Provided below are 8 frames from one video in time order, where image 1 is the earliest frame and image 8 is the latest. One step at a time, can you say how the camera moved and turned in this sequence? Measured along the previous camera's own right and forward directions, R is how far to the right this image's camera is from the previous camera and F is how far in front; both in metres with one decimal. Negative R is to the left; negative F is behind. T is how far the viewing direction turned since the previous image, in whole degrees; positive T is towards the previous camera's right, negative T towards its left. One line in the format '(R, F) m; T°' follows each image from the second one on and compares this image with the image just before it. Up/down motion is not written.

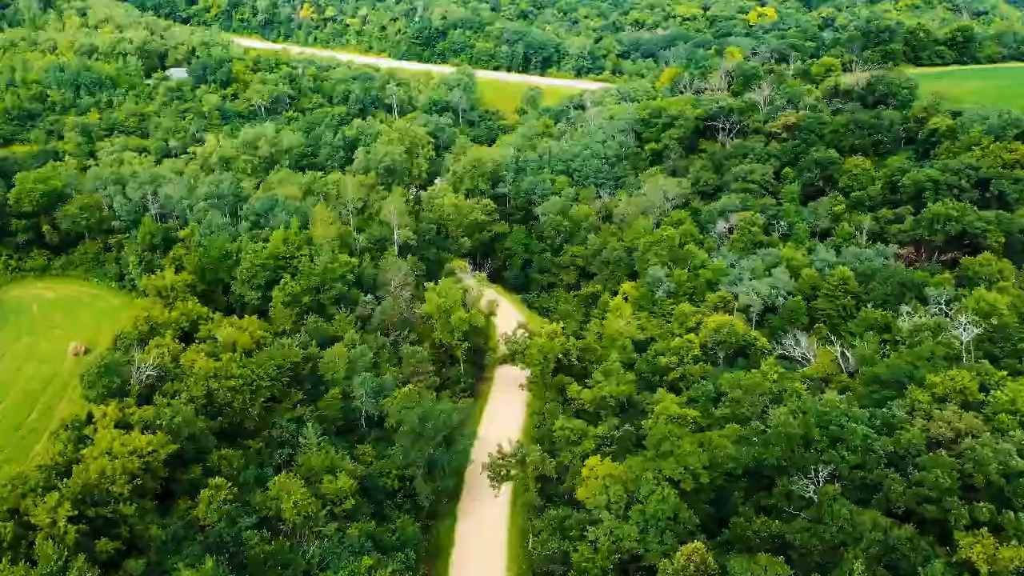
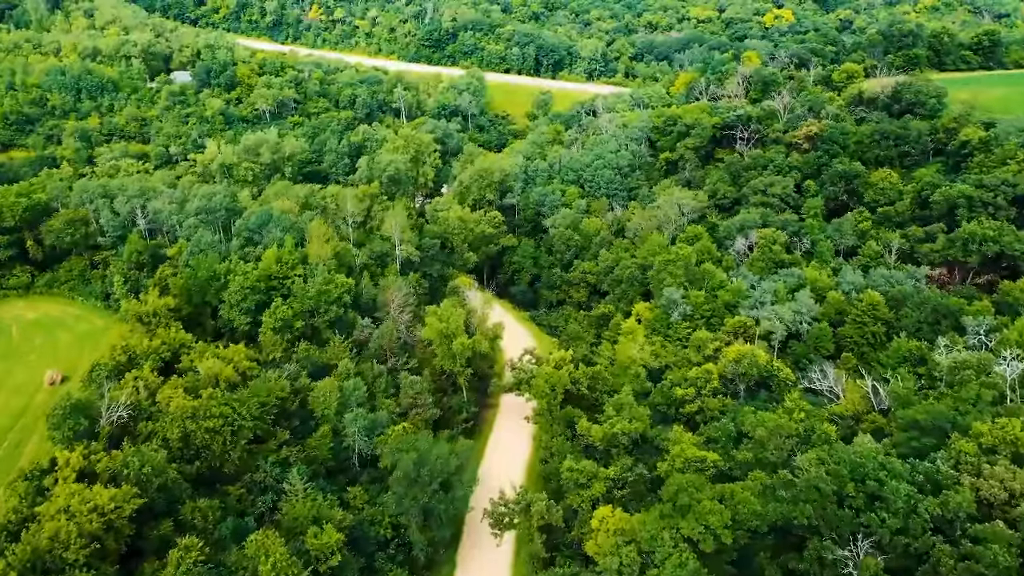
(+0.3, +3.9) m; -1°
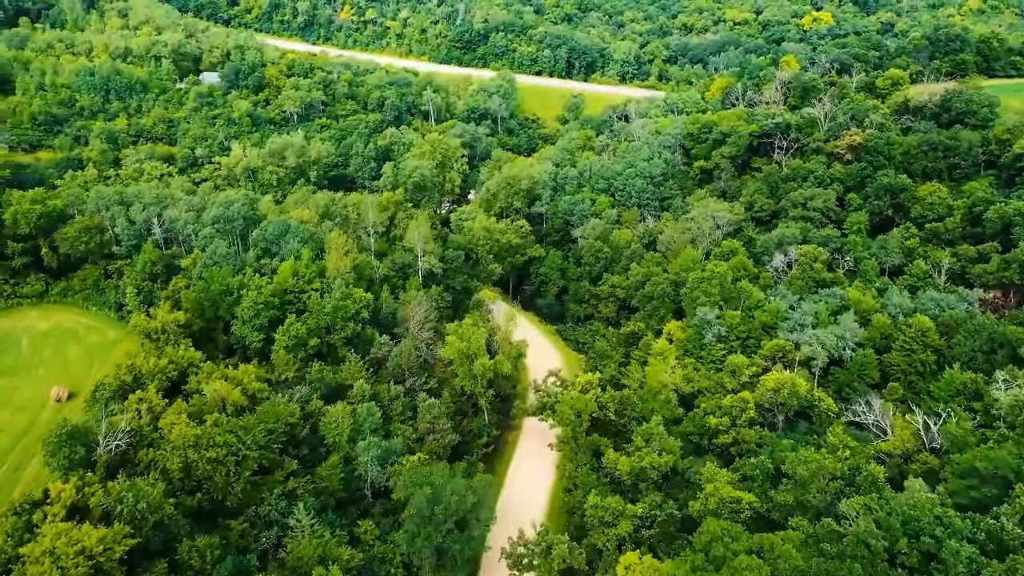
(+0.2, +2.9) m; -2°
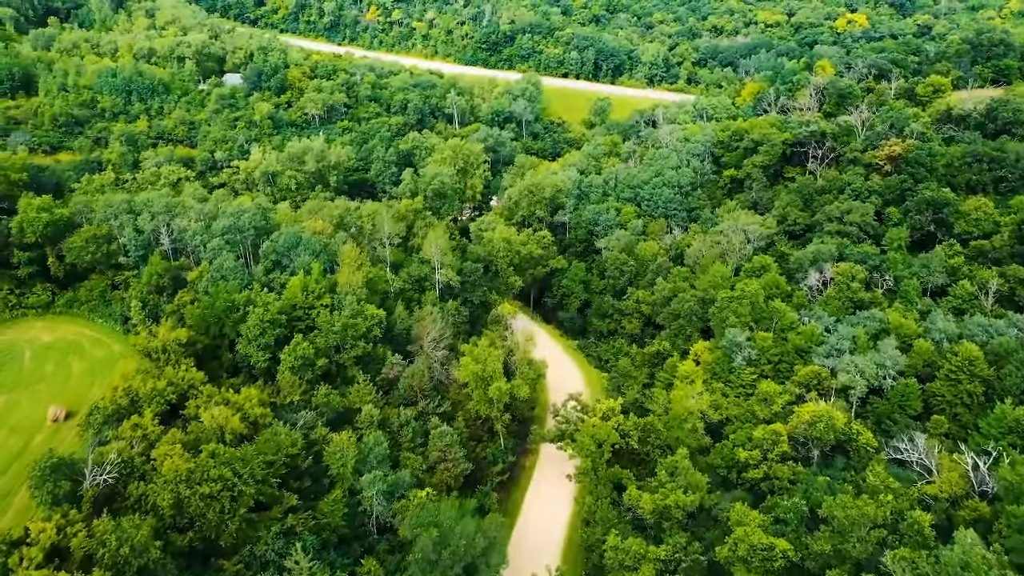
(+0.4, +2.9) m; -2°
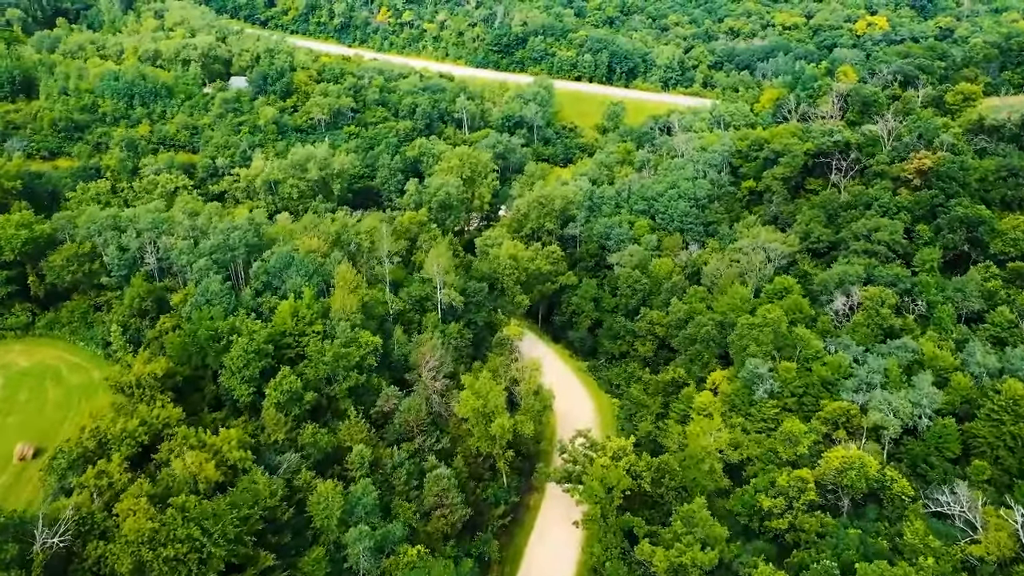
(+0.5, +3.9) m; -1°
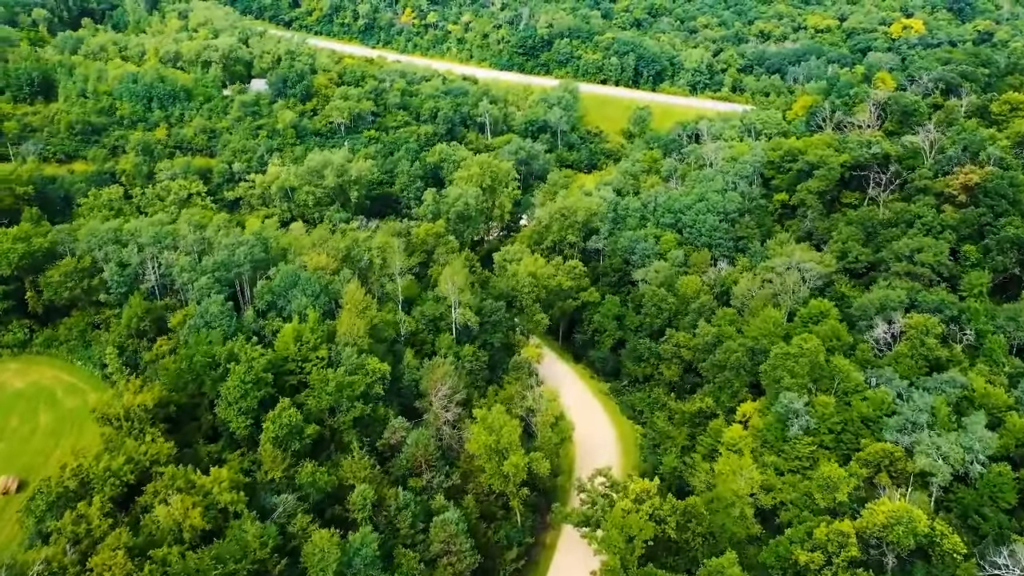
(+0.4, +3.4) m; -2°
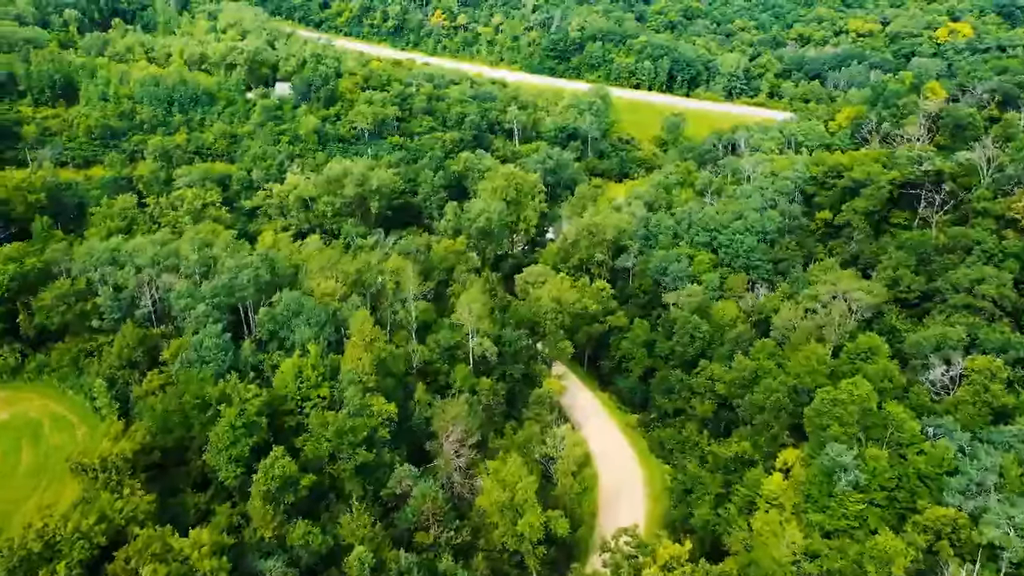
(+0.5, +4.4) m; -2°
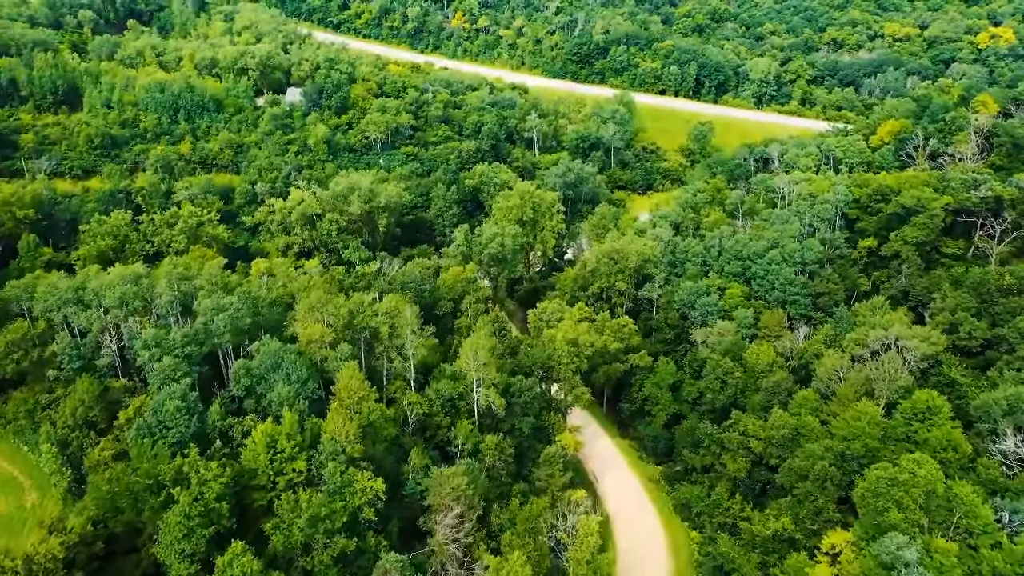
(+0.7, +6.4) m; -2°
